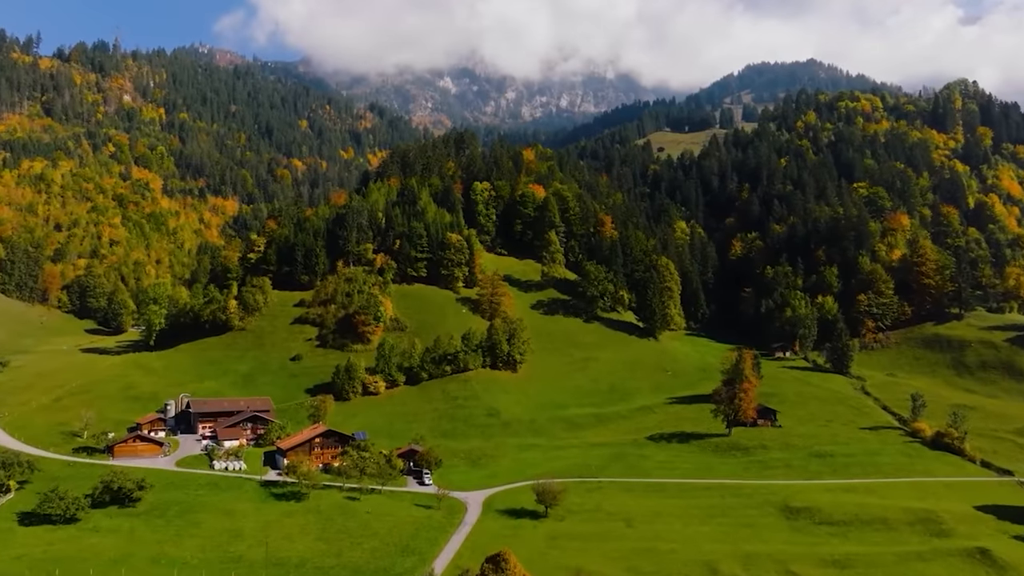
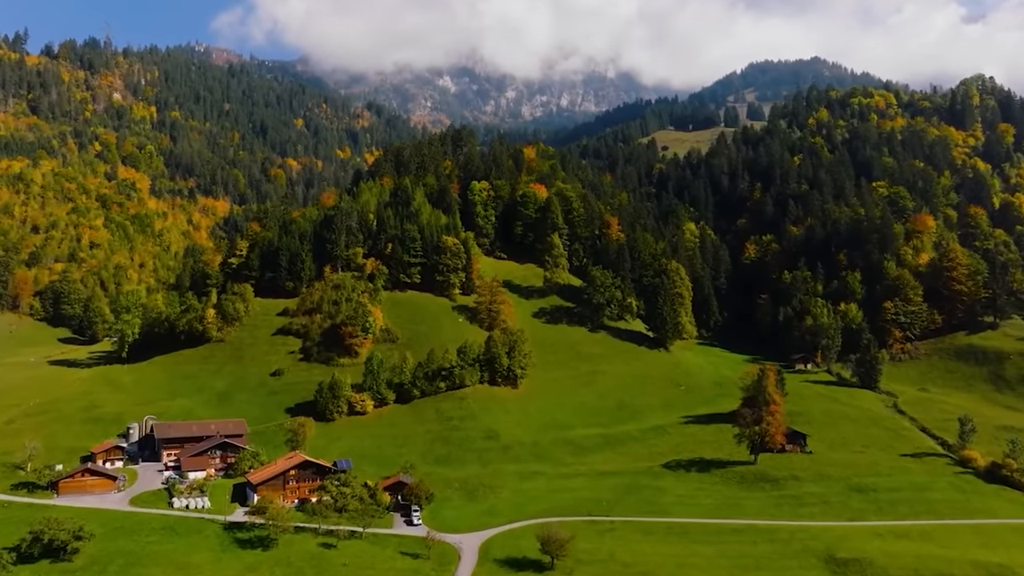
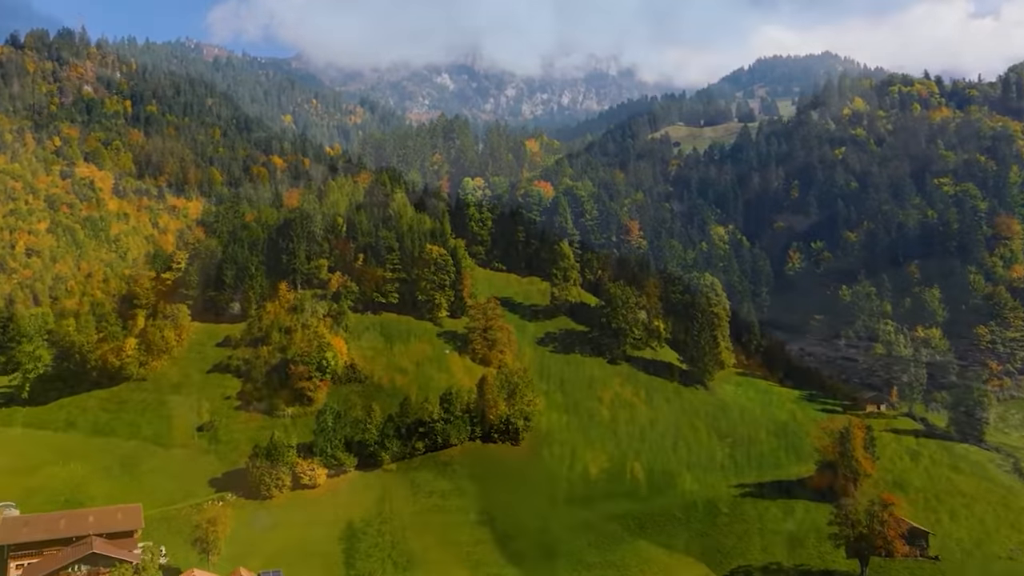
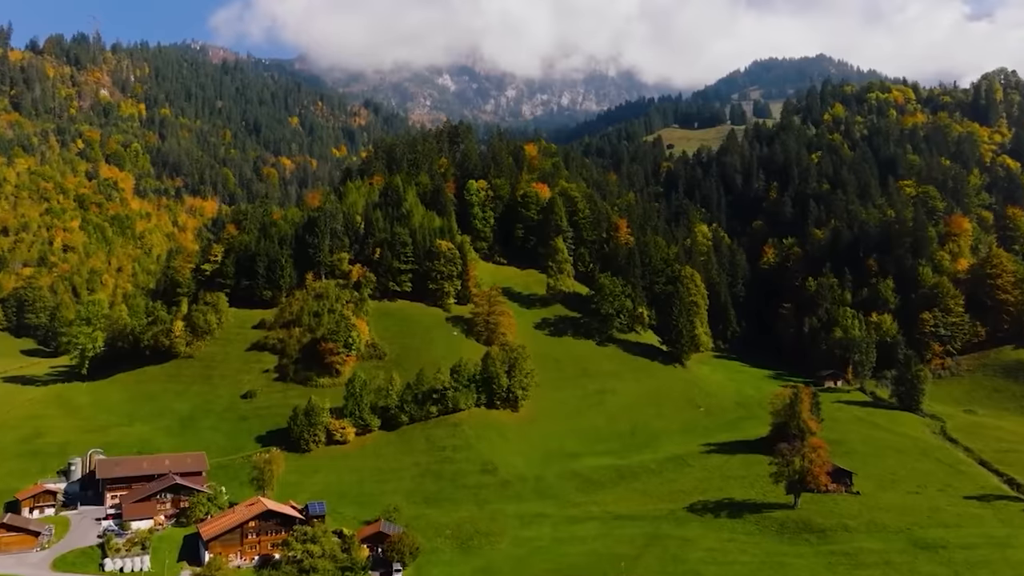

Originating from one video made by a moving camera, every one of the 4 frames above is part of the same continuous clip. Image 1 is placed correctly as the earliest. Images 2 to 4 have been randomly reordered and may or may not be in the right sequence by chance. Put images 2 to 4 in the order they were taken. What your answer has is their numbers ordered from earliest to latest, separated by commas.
2, 4, 3
